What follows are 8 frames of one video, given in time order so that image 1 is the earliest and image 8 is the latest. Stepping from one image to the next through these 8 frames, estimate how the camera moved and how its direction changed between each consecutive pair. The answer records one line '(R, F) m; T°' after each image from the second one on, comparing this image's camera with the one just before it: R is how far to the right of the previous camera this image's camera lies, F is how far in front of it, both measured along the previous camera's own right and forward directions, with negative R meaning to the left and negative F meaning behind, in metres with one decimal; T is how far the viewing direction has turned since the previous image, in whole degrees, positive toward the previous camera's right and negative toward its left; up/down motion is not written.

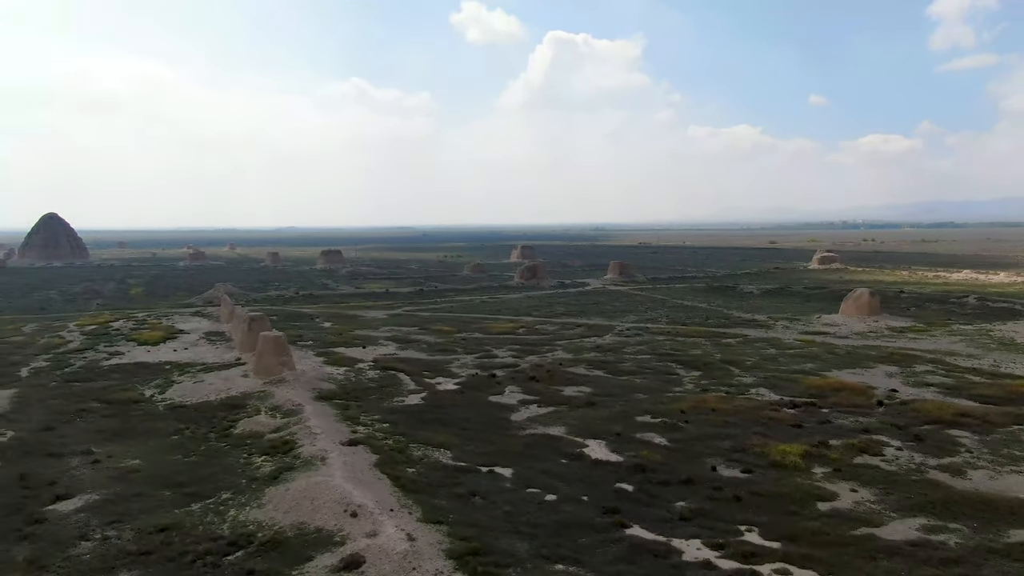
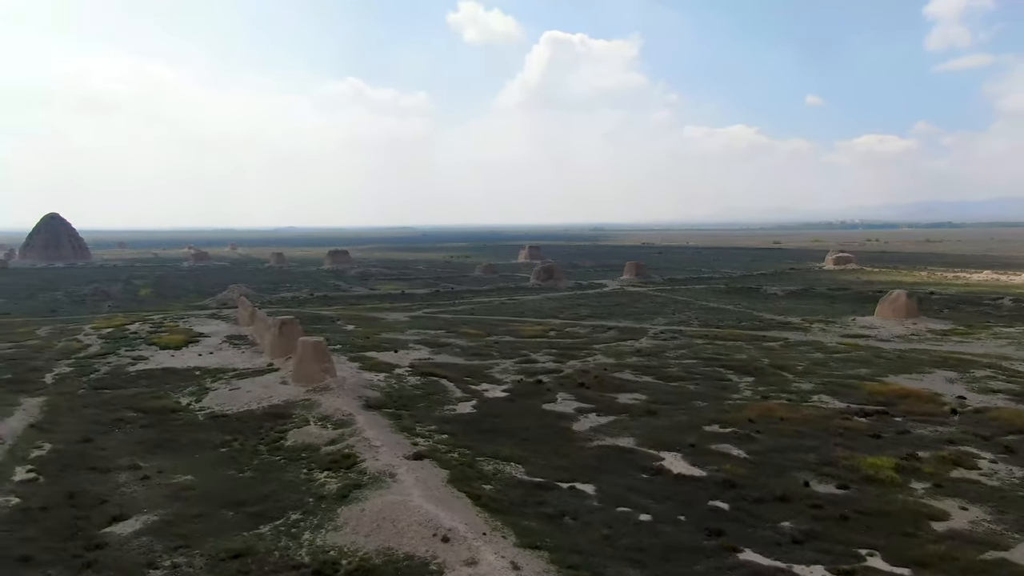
(-1.4, +0.8) m; 0°
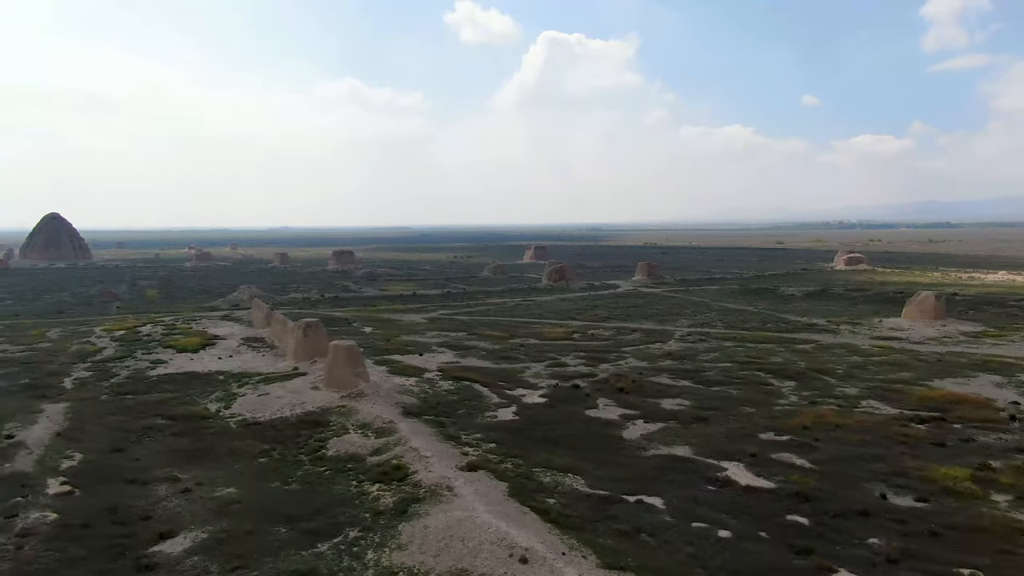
(-1.1, +0.6) m; 0°
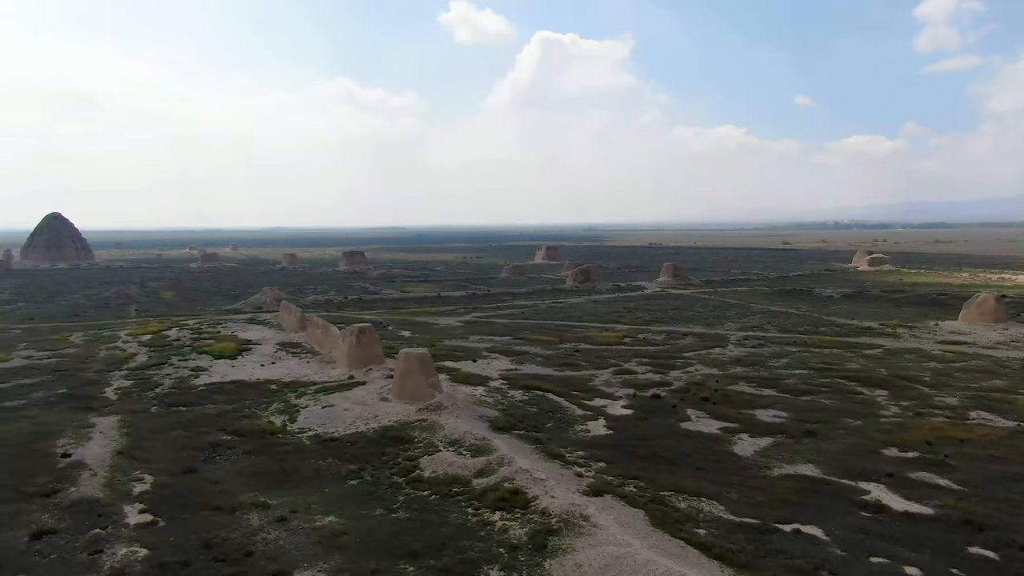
(-2.1, +1.2) m; +1°
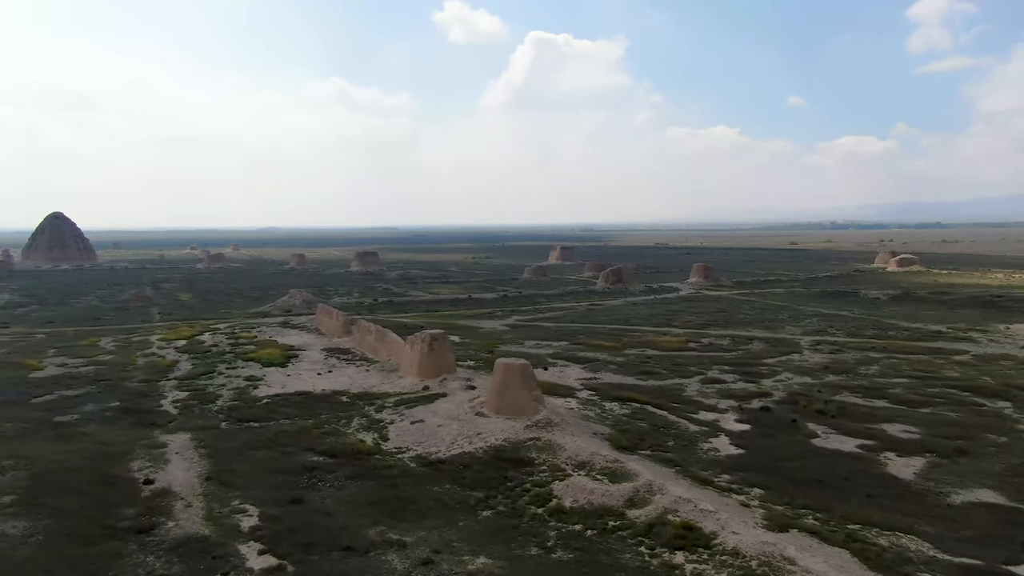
(-2.5, +1.5) m; +1°
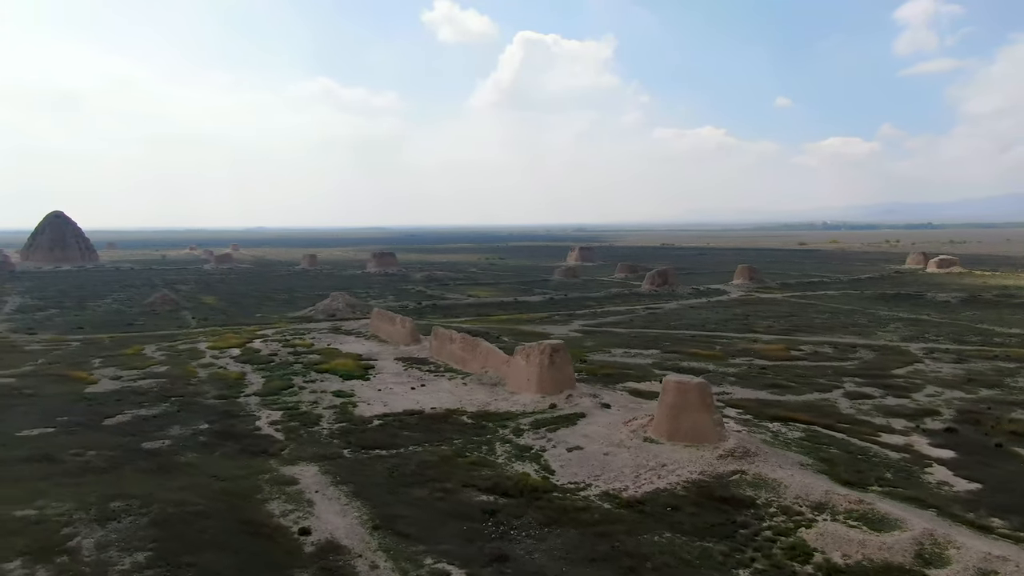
(-3.5, +2.2) m; +1°
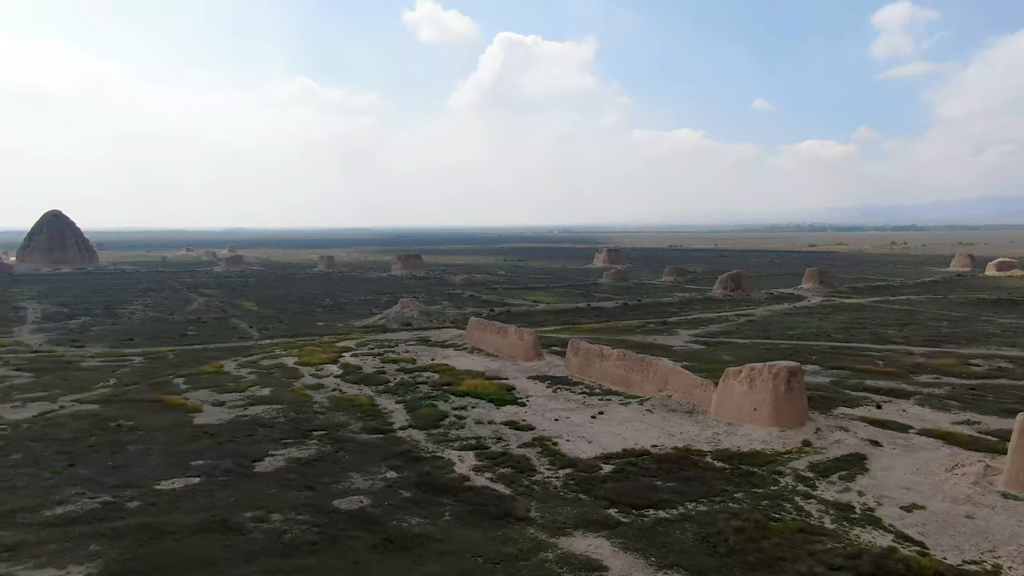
(-5.1, +3.3) m; +2°
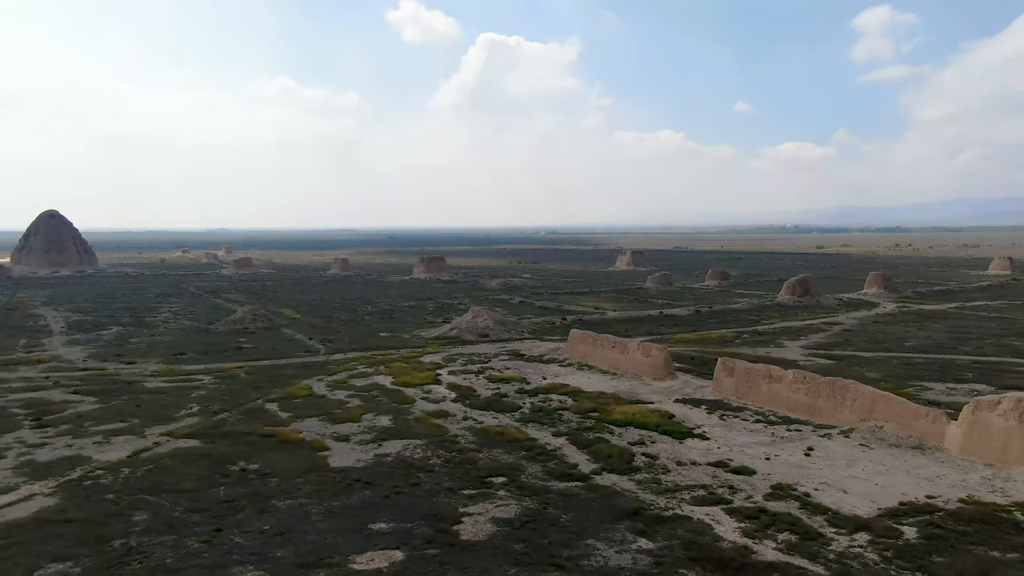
(-4.2, +2.8) m; +2°
